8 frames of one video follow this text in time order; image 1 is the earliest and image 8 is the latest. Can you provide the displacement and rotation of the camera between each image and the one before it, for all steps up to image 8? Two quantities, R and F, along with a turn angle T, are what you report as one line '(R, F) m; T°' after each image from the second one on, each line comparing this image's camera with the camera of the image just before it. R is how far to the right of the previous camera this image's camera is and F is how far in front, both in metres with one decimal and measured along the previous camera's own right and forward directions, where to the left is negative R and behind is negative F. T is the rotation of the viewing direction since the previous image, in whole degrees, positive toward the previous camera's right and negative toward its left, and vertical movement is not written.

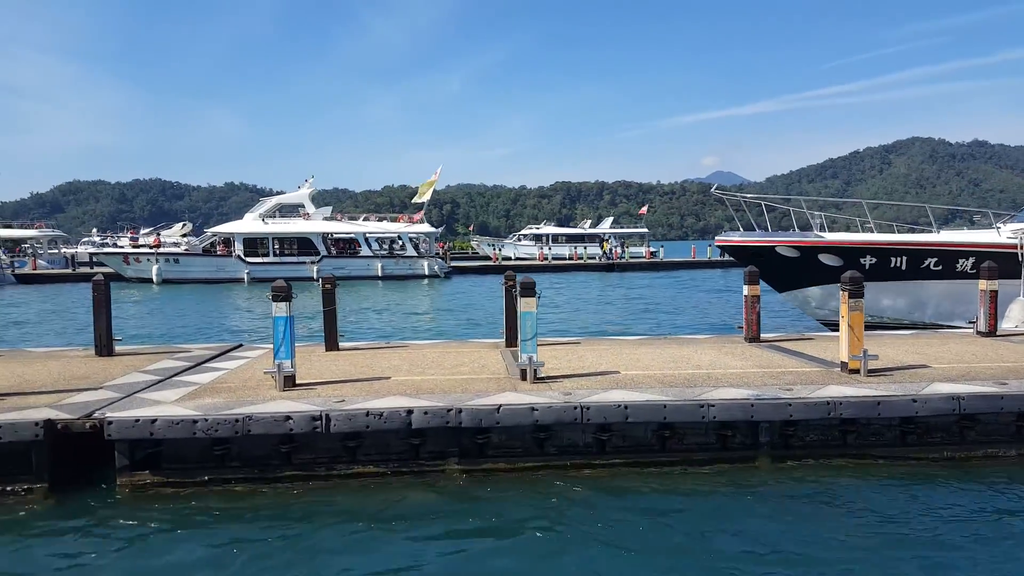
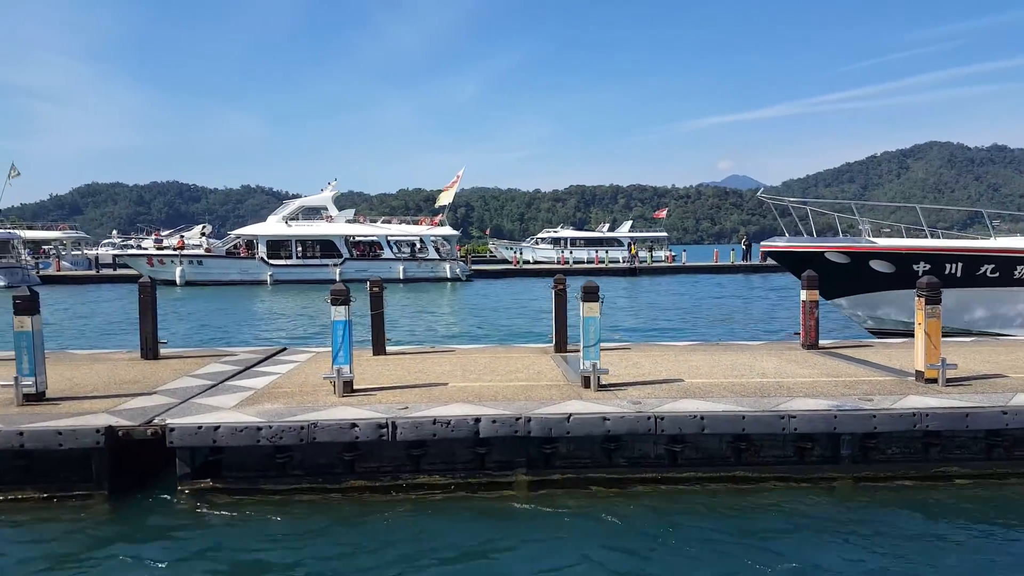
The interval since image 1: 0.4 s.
(-0.5, +0.2) m; -1°
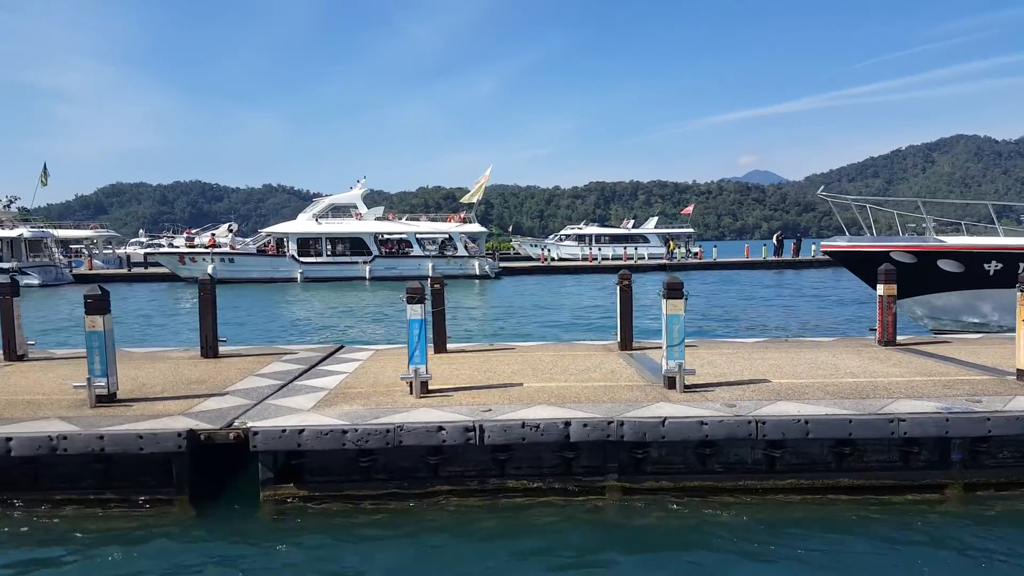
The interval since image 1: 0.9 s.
(-0.5, +0.3) m; -2°
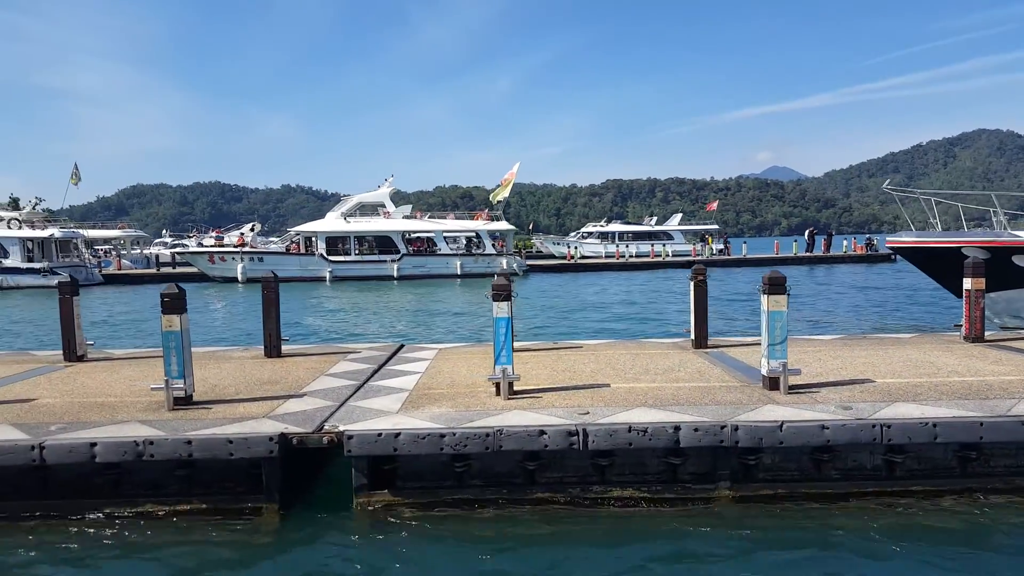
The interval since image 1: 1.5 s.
(-0.6, +0.3) m; -1°
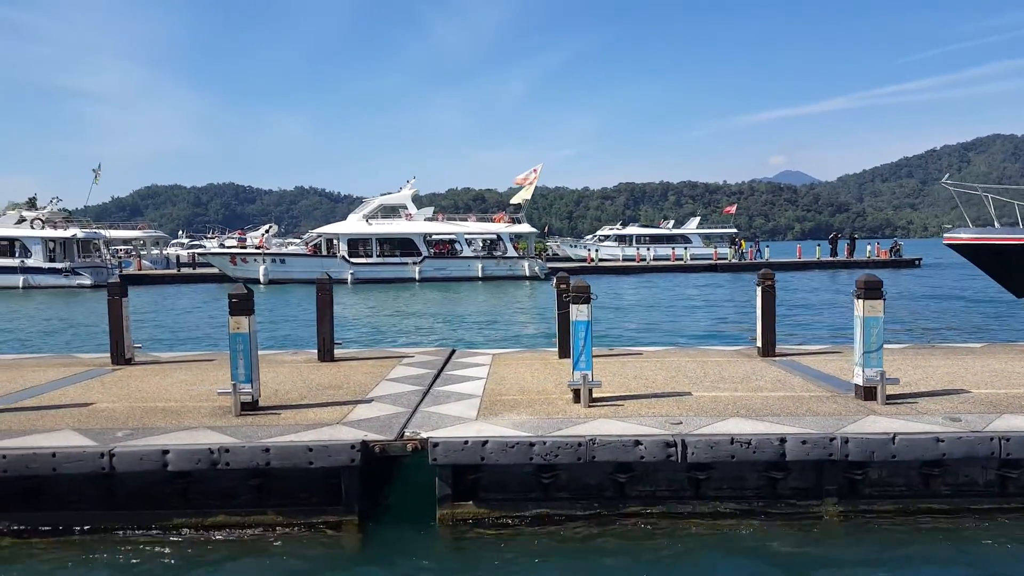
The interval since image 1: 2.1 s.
(-0.6, +0.3) m; -1°
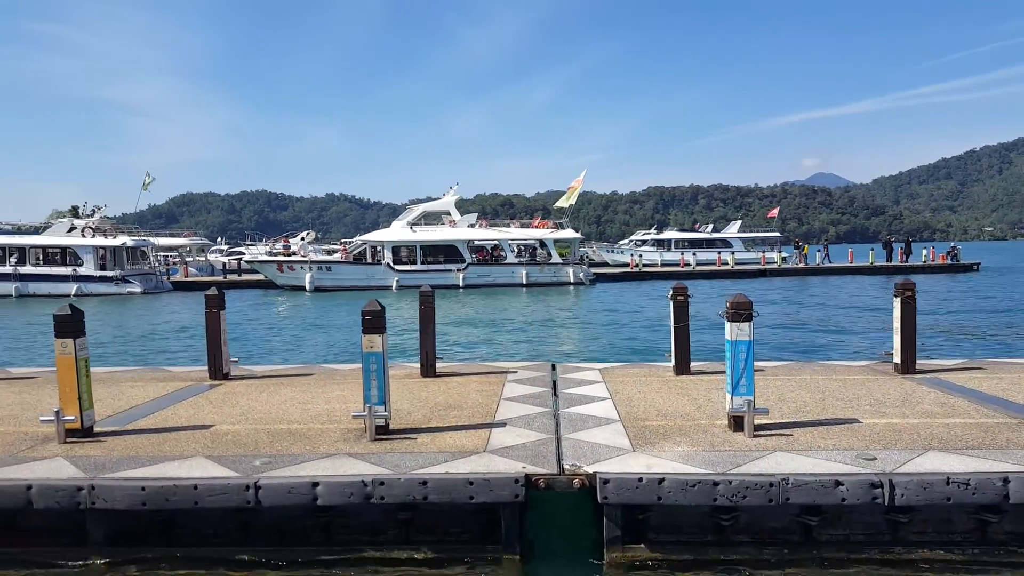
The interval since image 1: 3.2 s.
(-0.9, +0.5) m; -2°
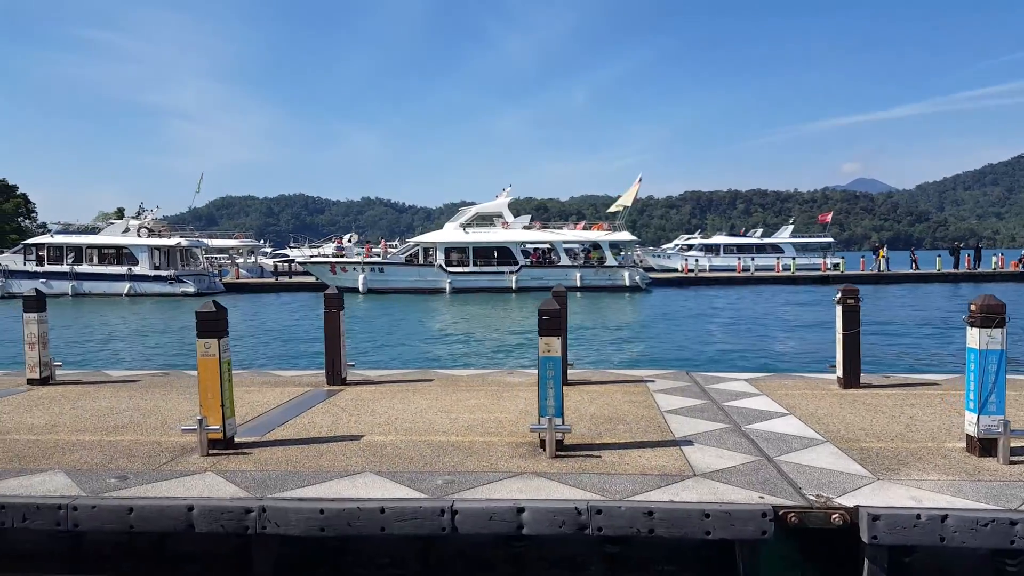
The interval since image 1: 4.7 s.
(-1.1, +0.7) m; -3°
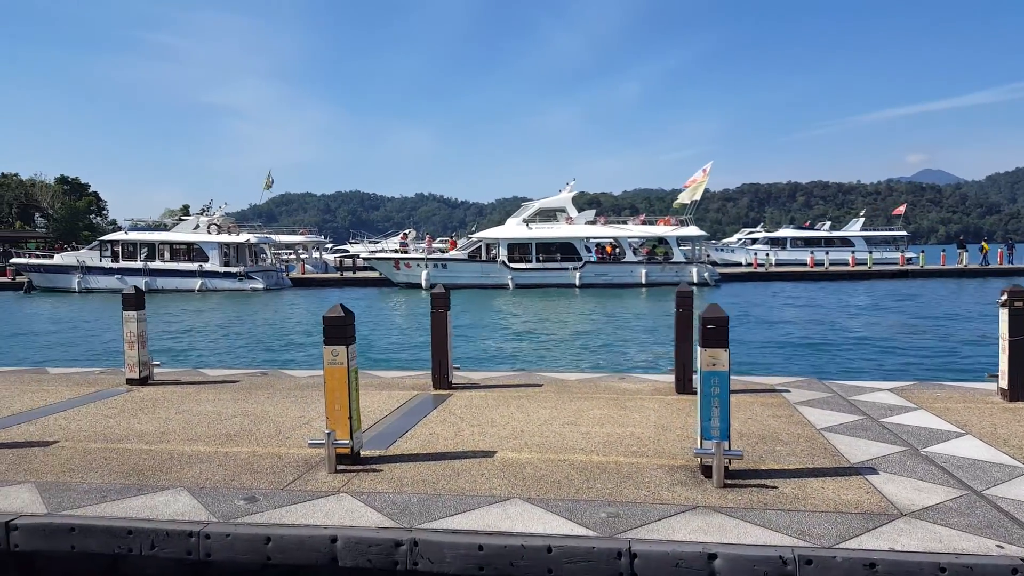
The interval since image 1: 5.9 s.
(-0.6, +0.5) m; -4°
